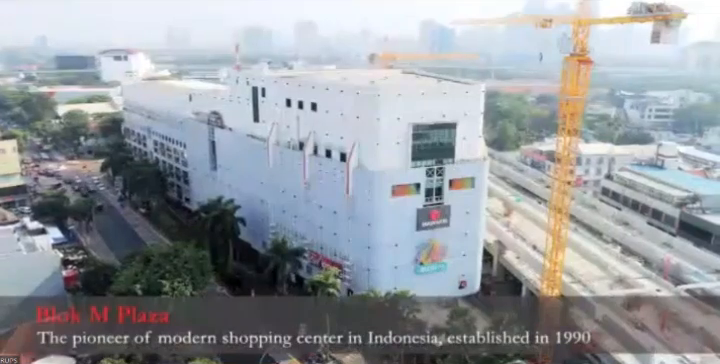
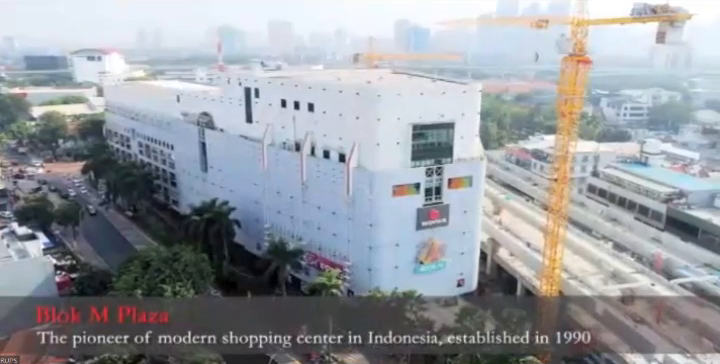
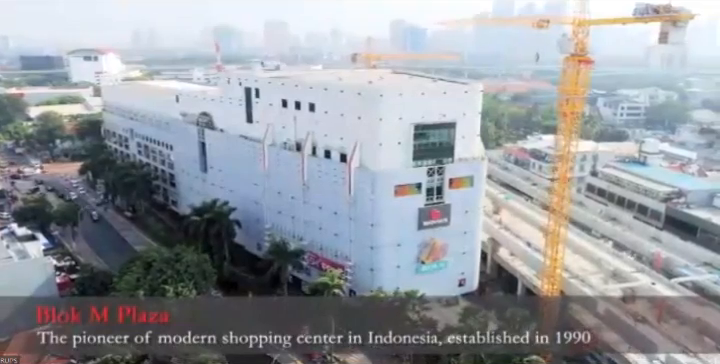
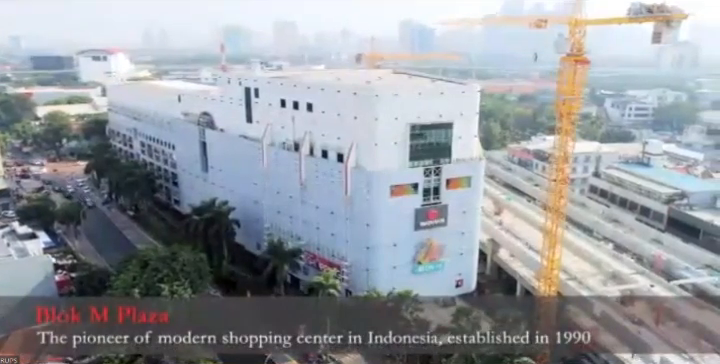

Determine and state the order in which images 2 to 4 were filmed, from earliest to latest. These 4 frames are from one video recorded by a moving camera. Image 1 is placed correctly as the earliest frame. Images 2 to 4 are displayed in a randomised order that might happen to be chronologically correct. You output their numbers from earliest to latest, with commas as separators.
4, 2, 3
